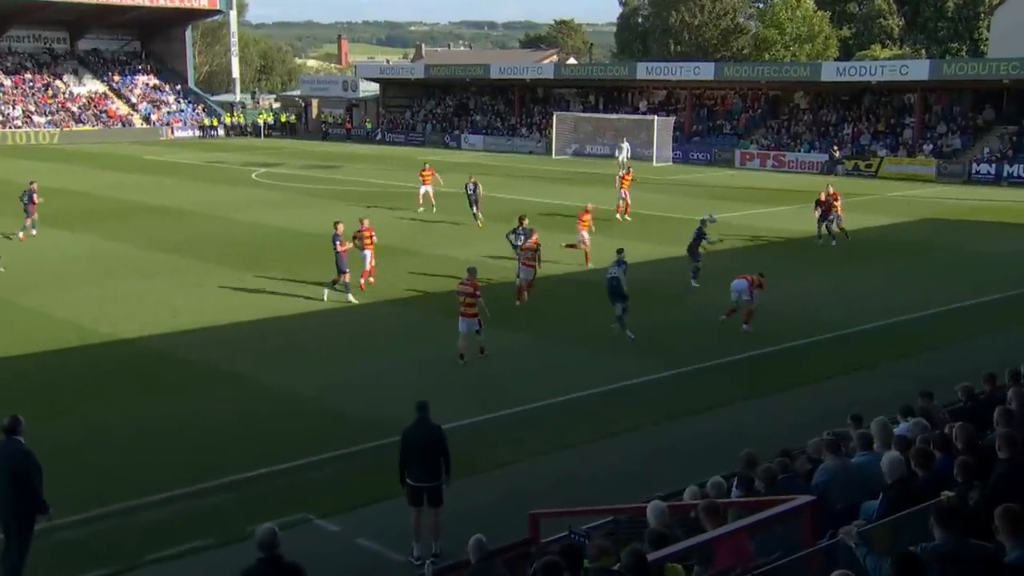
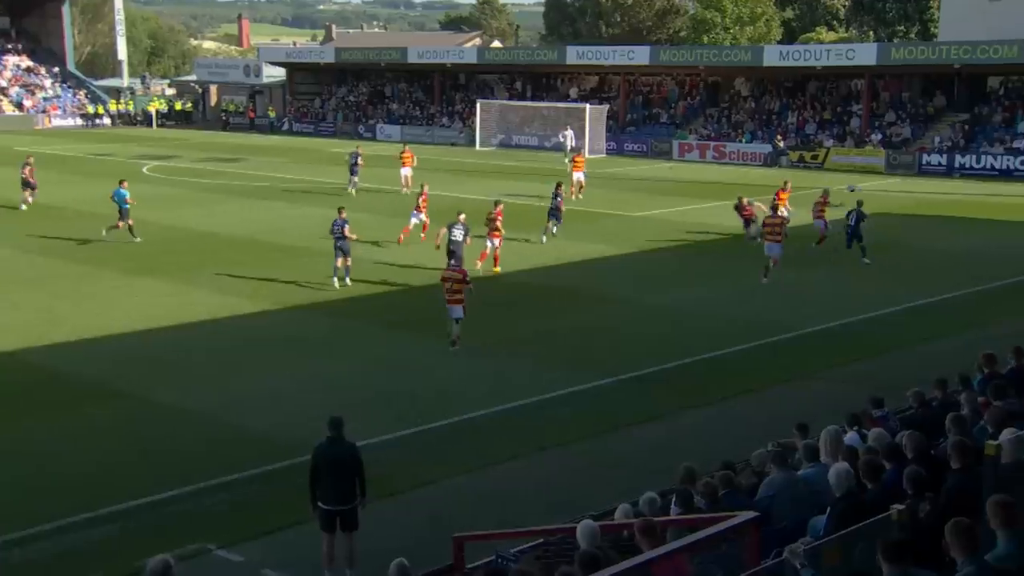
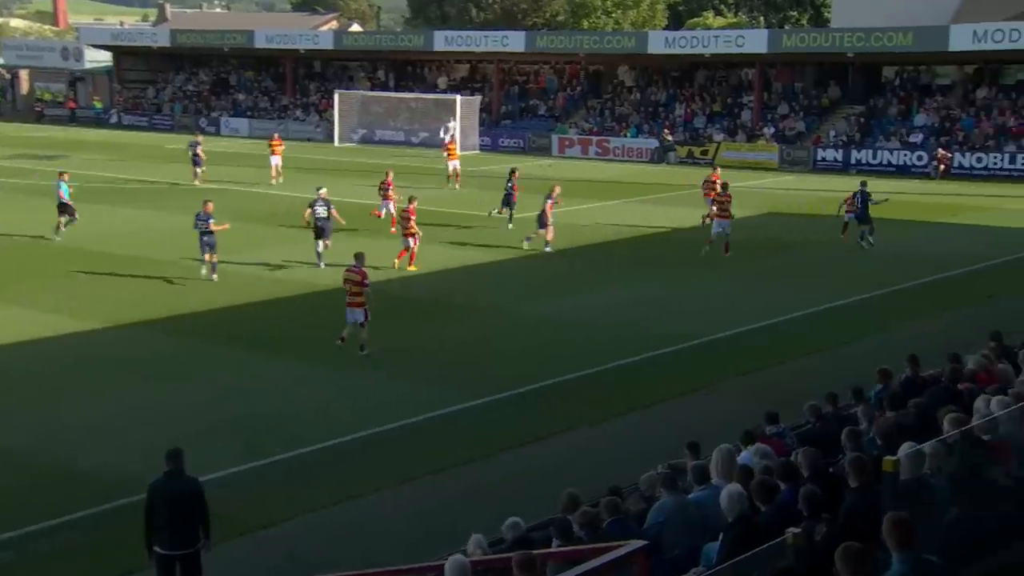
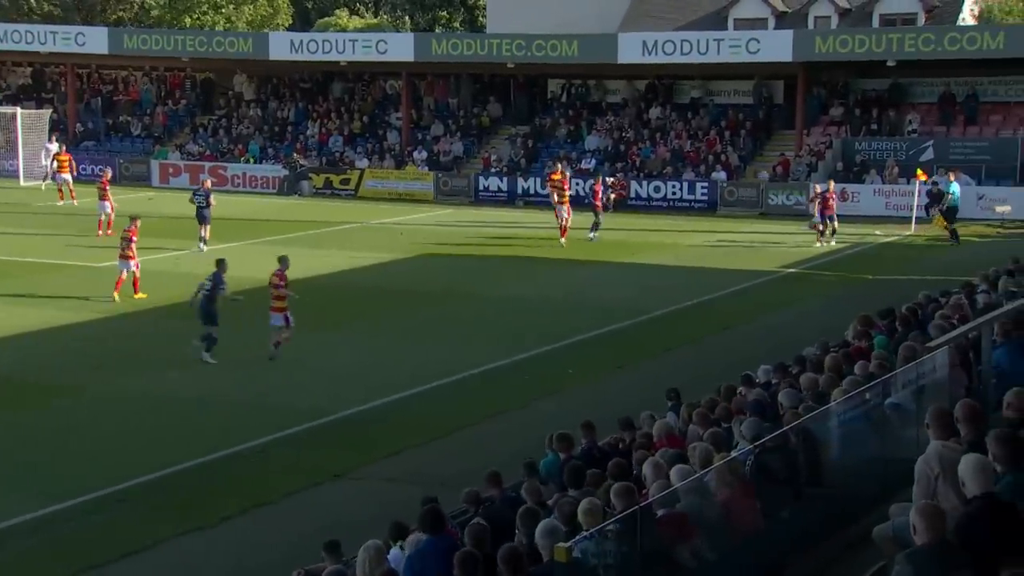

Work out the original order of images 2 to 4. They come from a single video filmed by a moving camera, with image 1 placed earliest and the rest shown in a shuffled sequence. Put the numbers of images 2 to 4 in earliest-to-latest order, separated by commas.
2, 3, 4
